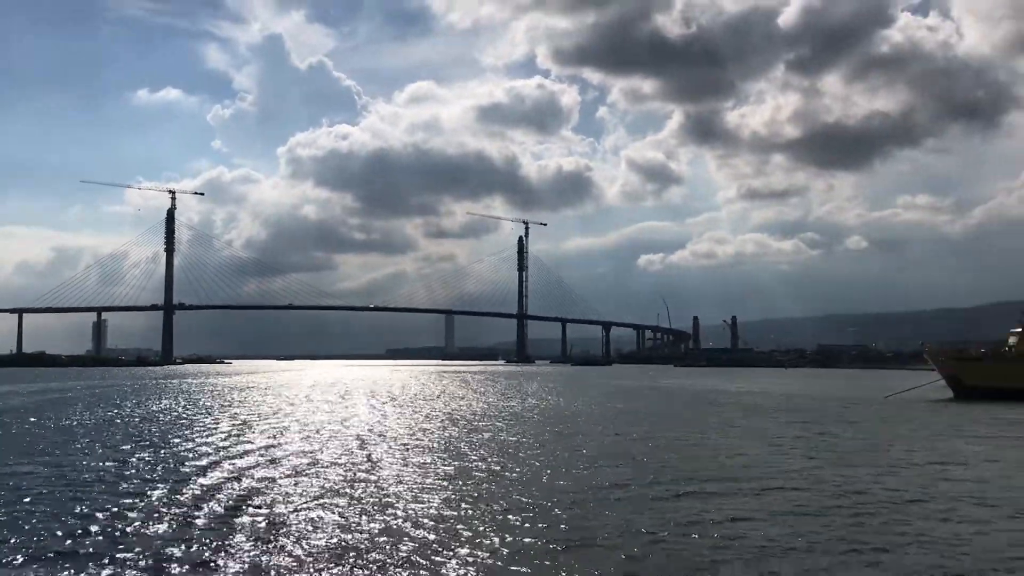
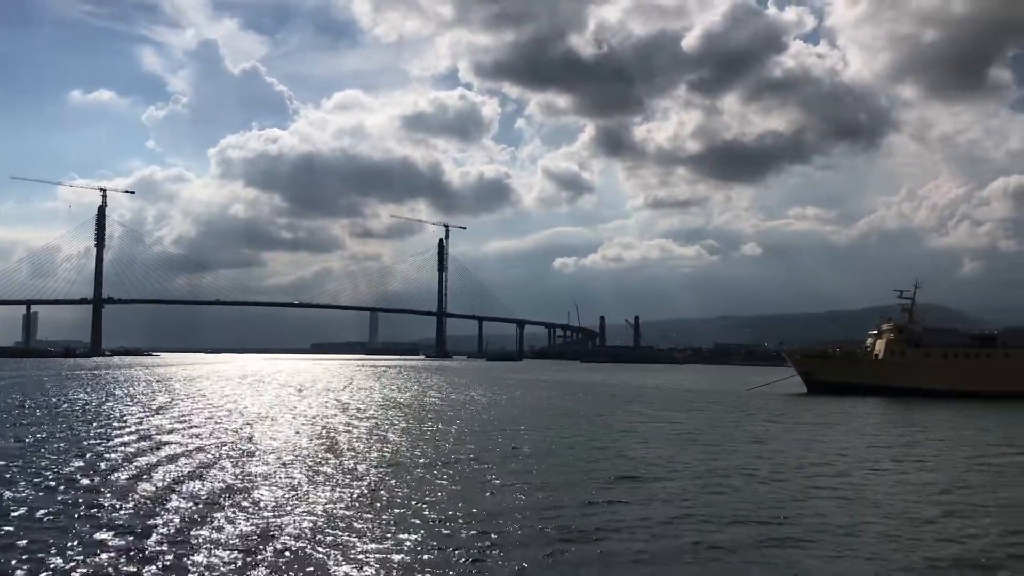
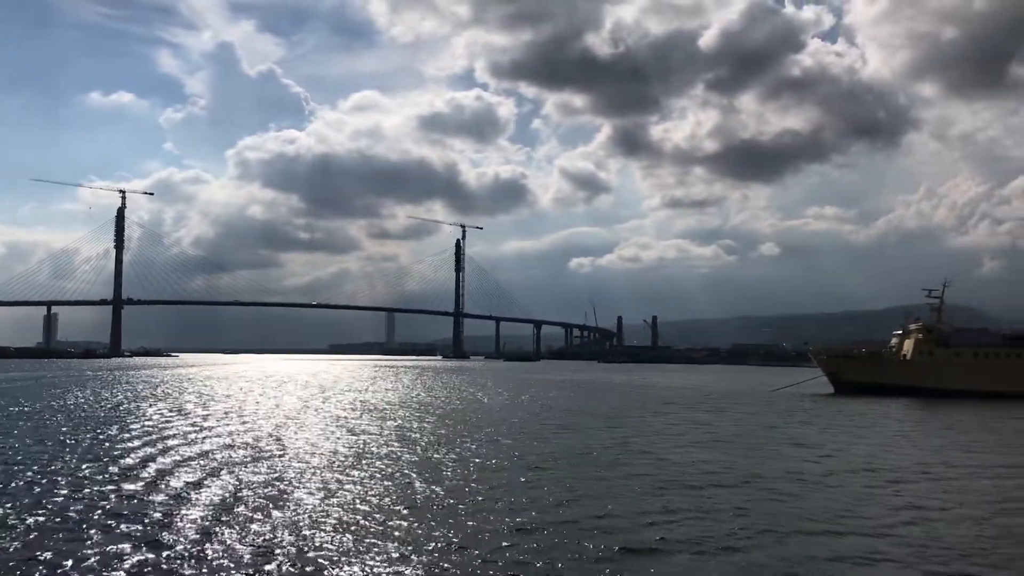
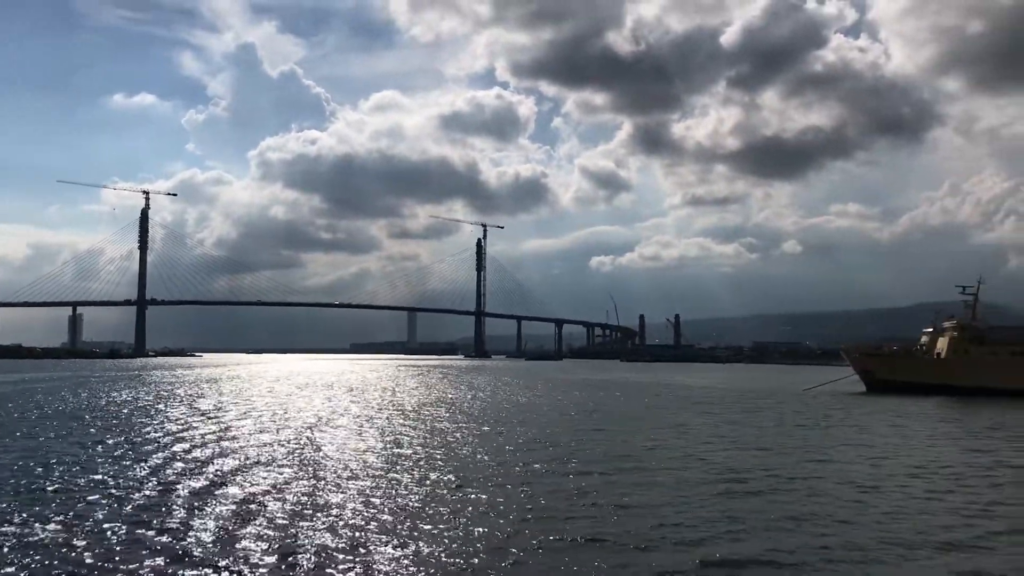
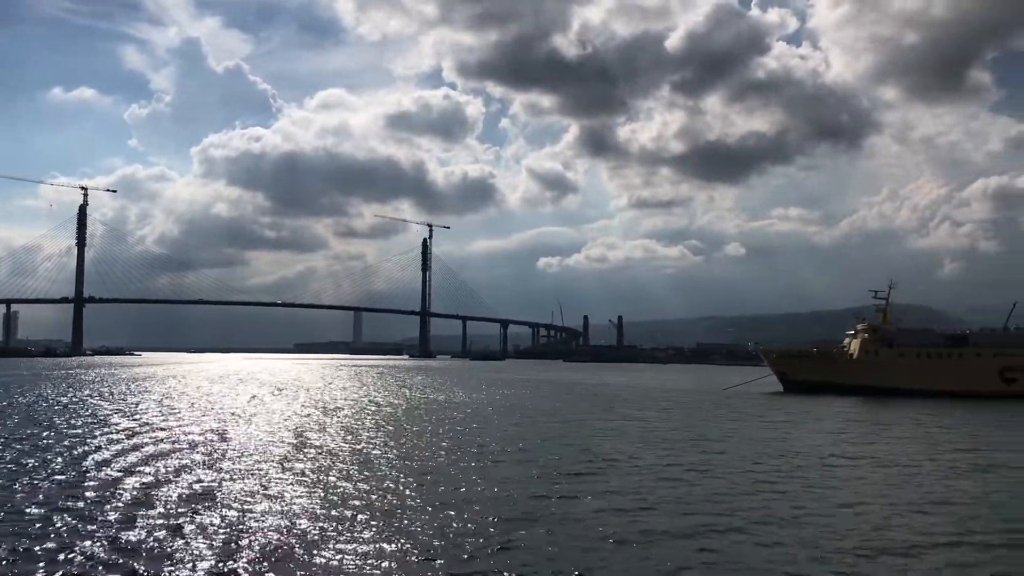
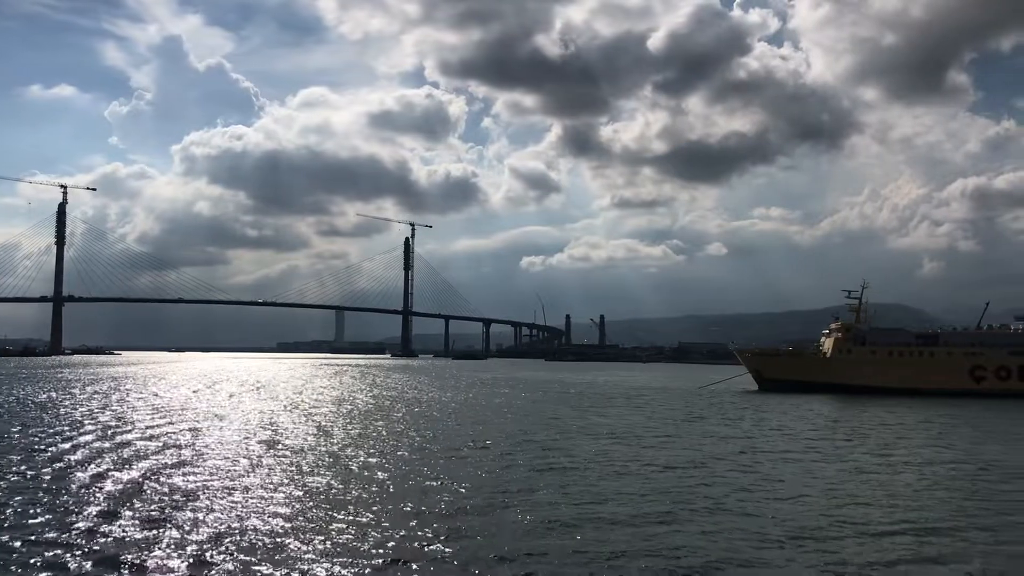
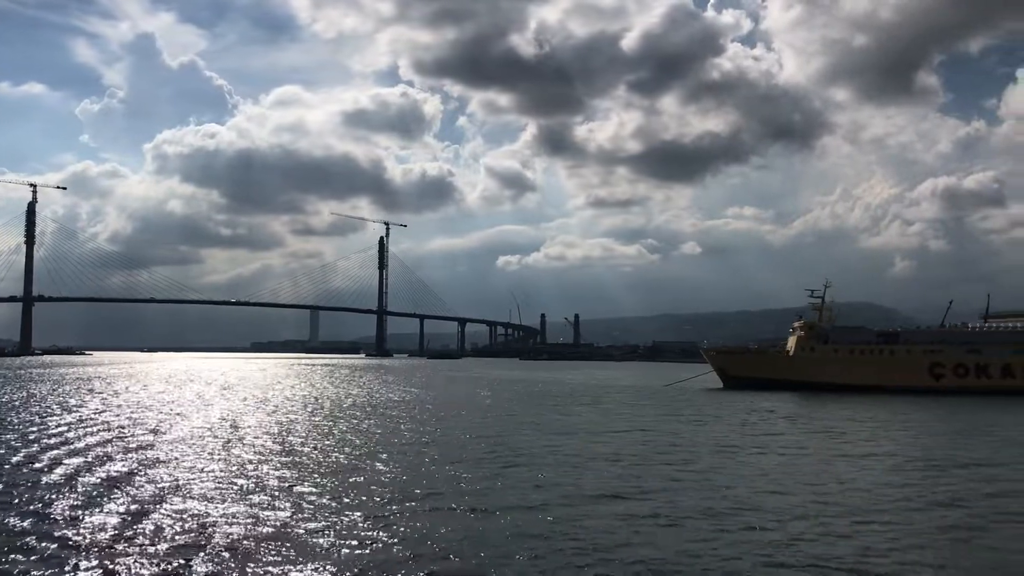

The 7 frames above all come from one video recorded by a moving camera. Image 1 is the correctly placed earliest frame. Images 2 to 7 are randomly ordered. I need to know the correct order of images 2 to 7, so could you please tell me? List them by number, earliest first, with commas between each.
4, 3, 2, 5, 6, 7
